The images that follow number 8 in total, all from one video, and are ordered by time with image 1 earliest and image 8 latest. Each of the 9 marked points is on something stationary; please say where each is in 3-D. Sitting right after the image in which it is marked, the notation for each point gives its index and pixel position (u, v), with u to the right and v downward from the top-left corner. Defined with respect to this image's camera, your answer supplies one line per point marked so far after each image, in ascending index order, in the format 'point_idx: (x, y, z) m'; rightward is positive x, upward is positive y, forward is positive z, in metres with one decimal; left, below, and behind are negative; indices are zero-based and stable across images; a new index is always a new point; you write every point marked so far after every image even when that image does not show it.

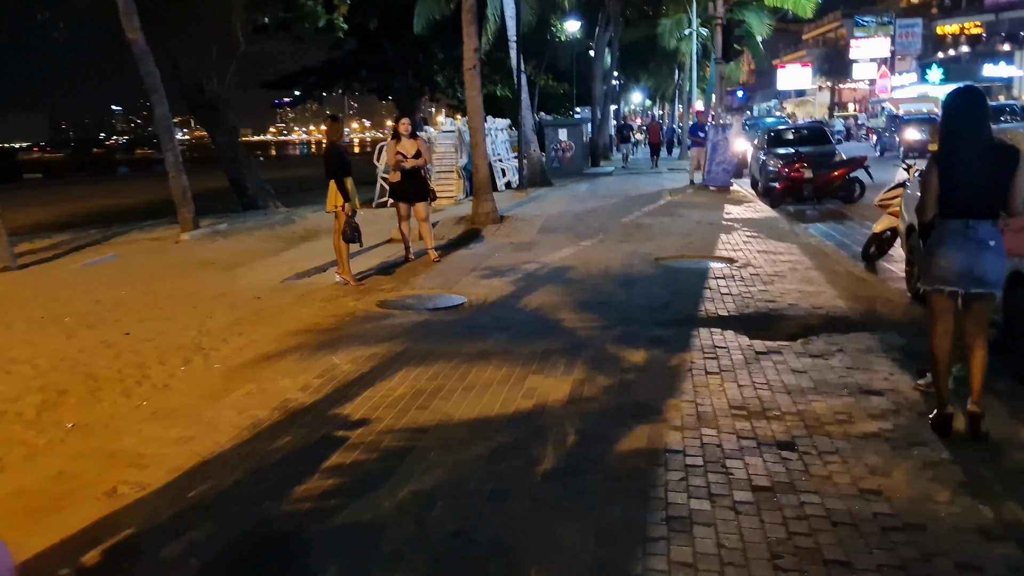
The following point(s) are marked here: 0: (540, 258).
0: (+0.4, +0.4, +11.9) m
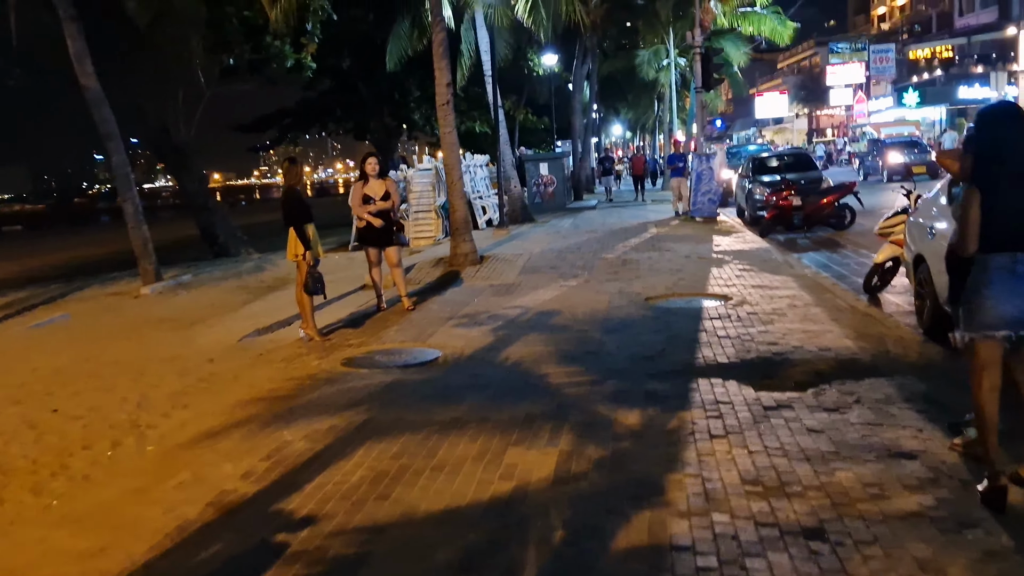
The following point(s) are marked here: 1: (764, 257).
0: (+0.1, -0.2, +11.1) m
1: (+4.3, +0.5, +14.3) m
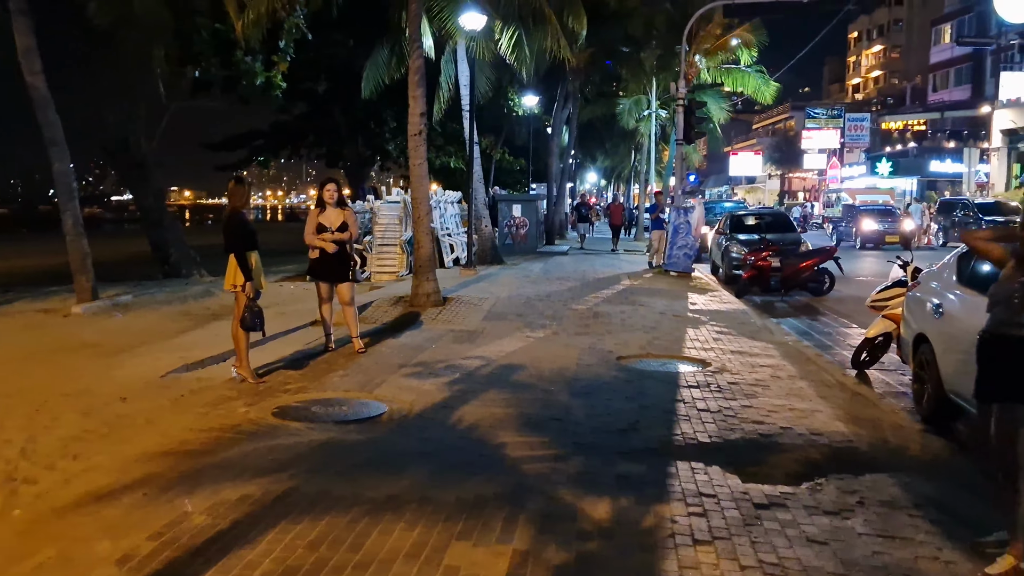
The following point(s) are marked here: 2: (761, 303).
0: (-0.3, -0.8, +10.2) m
1: (+3.7, -0.5, +13.6) m
2: (+5.0, -0.3, +16.8) m
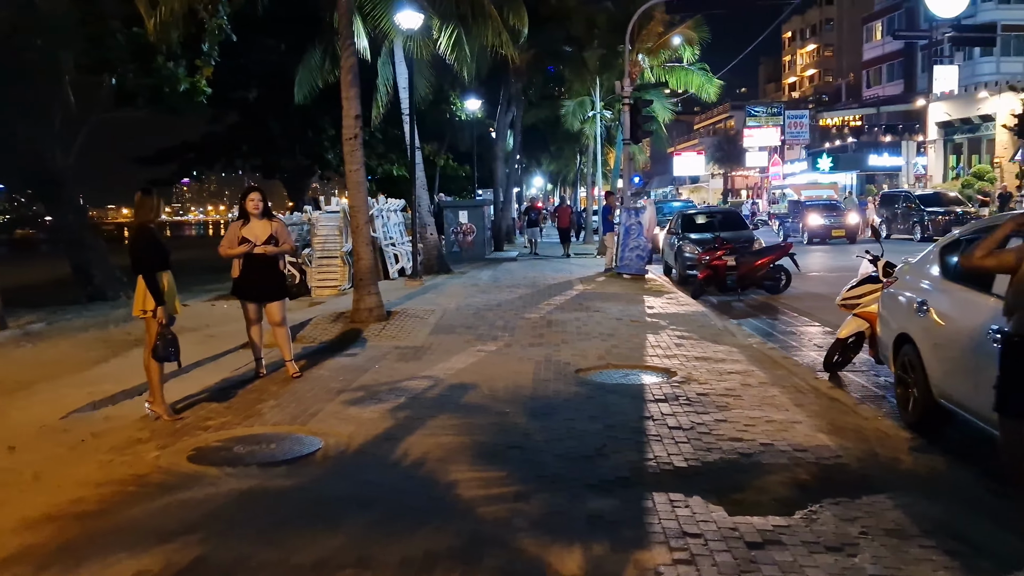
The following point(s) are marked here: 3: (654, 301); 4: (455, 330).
0: (-0.9, -0.9, +9.4) m
1: (+2.9, -0.5, +13.0) m
2: (+4.0, -0.3, +16.3) m
3: (+2.6, -0.2, +15.4) m
4: (-0.8, -0.6, +12.2) m
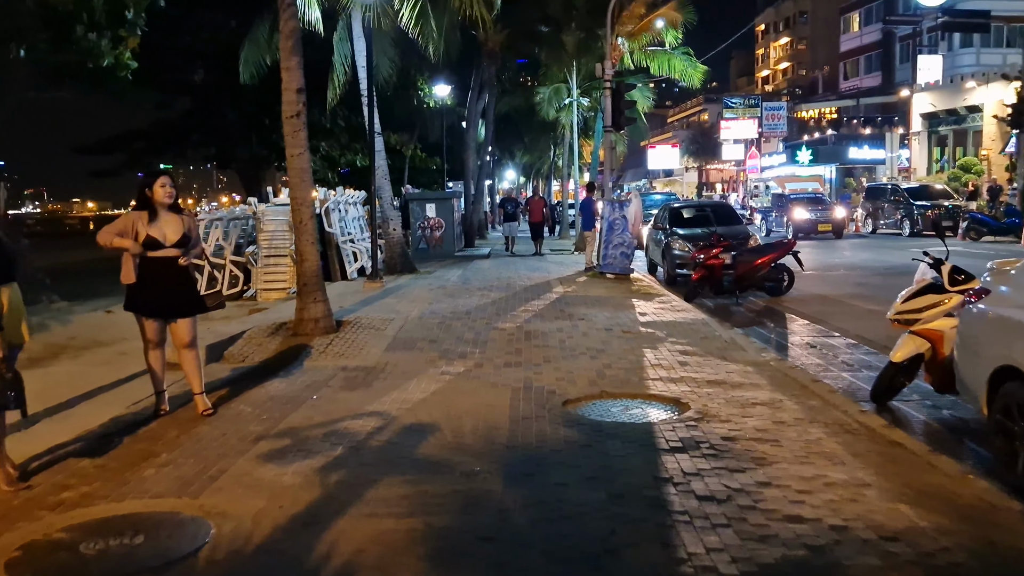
0: (-1.2, -1.0, +7.5) m
1: (+2.5, -0.6, +11.2) m
2: (+3.5, -0.3, +14.6) m
3: (+2.1, -0.3, +13.6) m
4: (-1.2, -0.7, +10.3) m
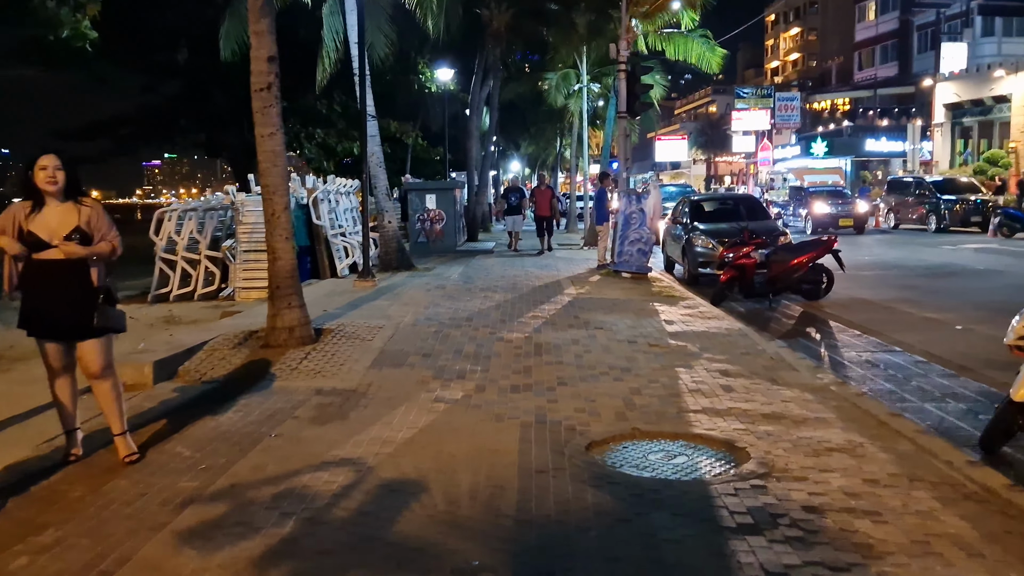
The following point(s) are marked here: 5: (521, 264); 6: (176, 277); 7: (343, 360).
0: (-1.1, -1.1, +5.9) m
1: (+2.6, -0.7, +9.6) m
2: (+3.6, -0.4, +13.0) m
3: (+2.2, -0.3, +12.0) m
4: (-1.1, -0.7, +8.7) m
5: (+0.2, +0.5, +17.9) m
6: (-5.5, +0.2, +13.9) m
7: (-1.8, -0.7, +8.7) m
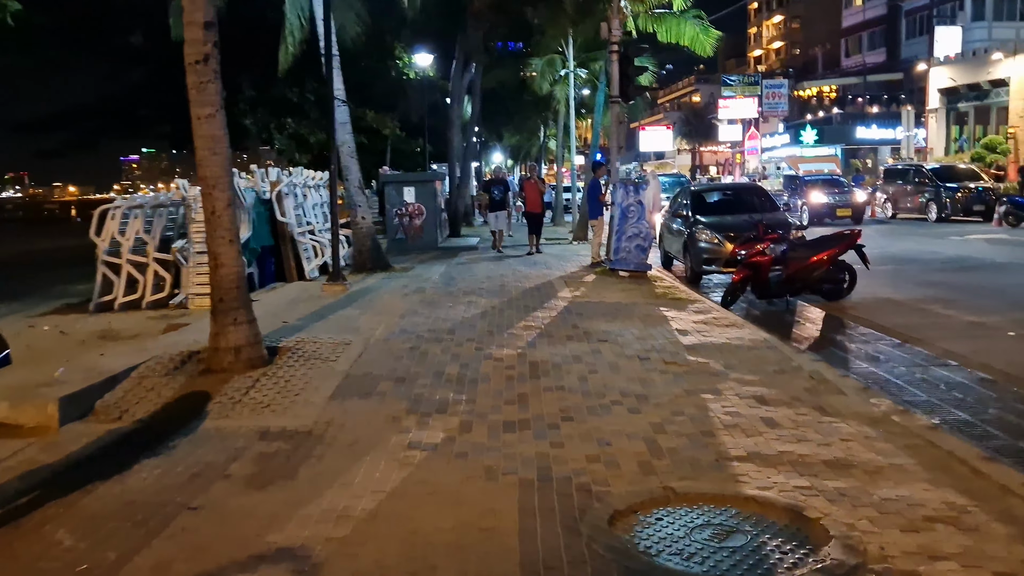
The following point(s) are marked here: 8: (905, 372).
0: (-1.1, -1.2, +4.4) m
1: (+2.5, -0.7, +8.2) m
2: (+3.4, -0.4, +11.5) m
3: (+2.1, -0.4, +10.6) m
4: (-1.2, -0.8, +7.2) m
5: (-0.1, +0.5, +16.5) m
6: (-5.7, +0.1, +12.4) m
7: (-1.8, -0.9, +7.2) m
8: (+3.8, -0.8, +8.1) m
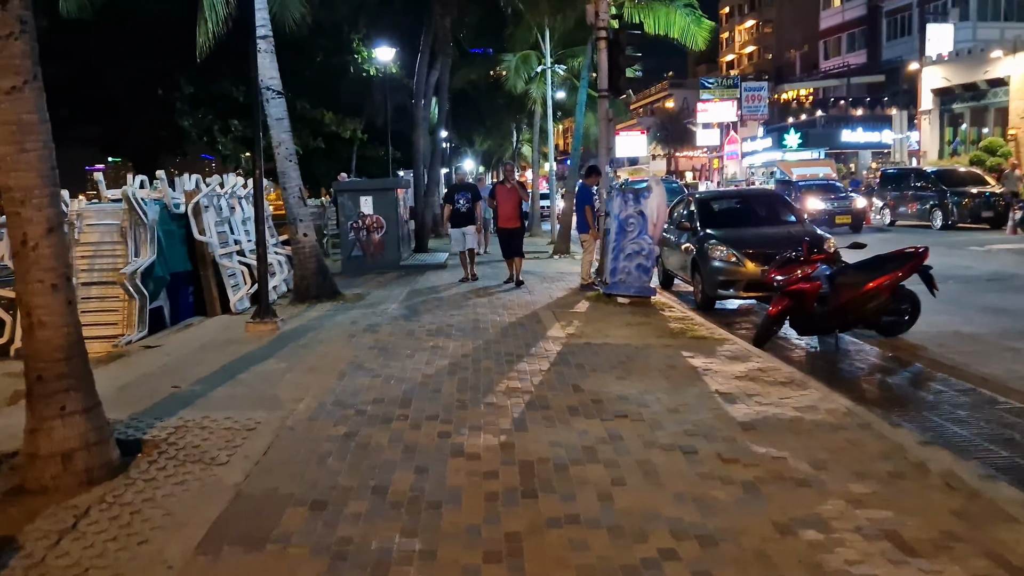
0: (-1.1, -1.6, +1.7) m
1: (+2.4, -1.1, +5.6) m
2: (+3.2, -0.8, +9.0) m
3: (+1.9, -0.8, +7.9) m
4: (-1.3, -1.3, +4.5) m
5: (-0.5, 0.0, +13.8) m
6: (-6.0, -0.4, +9.5) m
7: (-1.9, -1.3, +4.4) m
8: (+3.7, -1.2, +5.5) m
